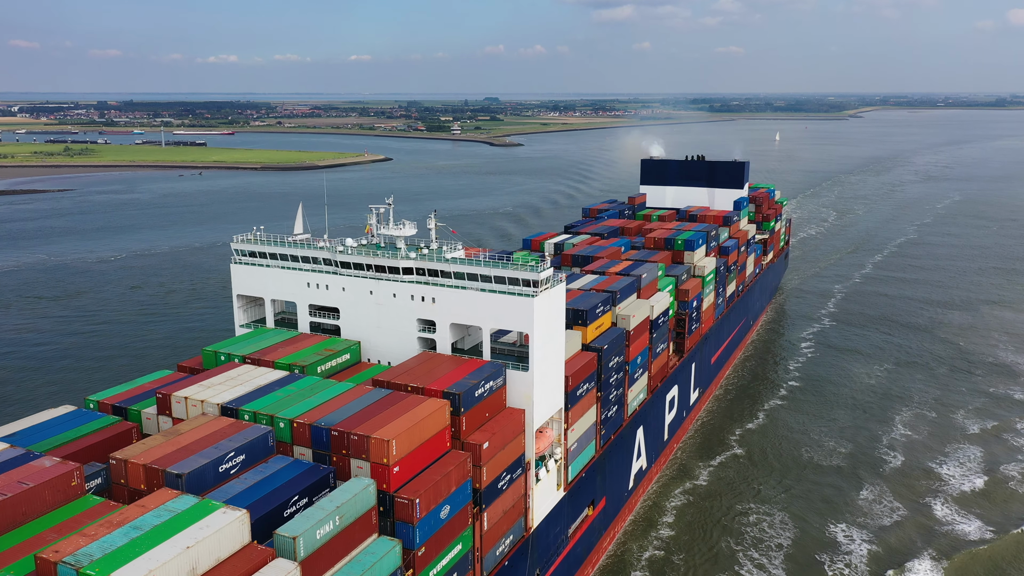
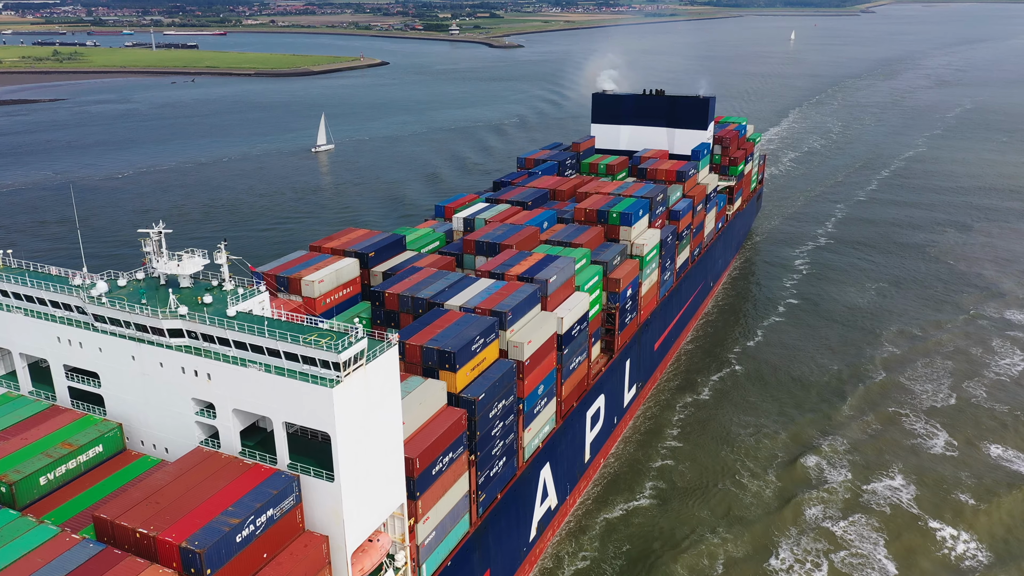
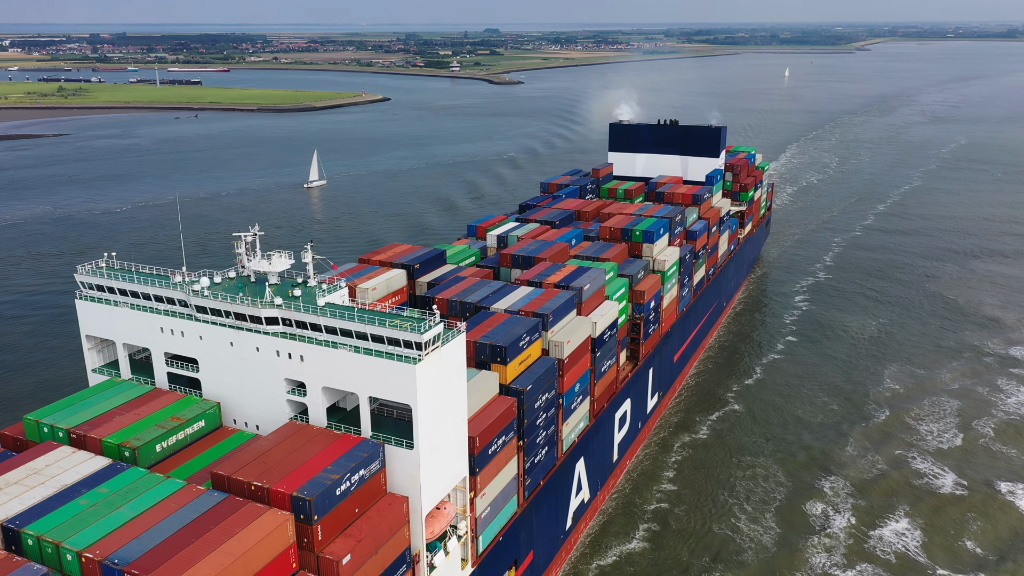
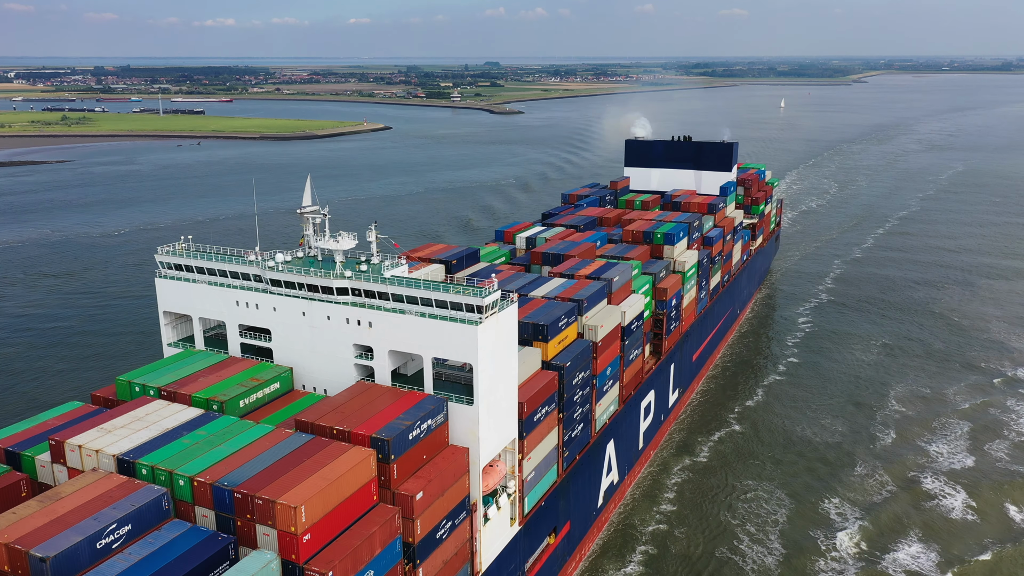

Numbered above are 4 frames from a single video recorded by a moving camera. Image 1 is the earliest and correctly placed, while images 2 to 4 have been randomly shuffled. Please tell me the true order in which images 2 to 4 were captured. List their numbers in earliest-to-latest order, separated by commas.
4, 3, 2
